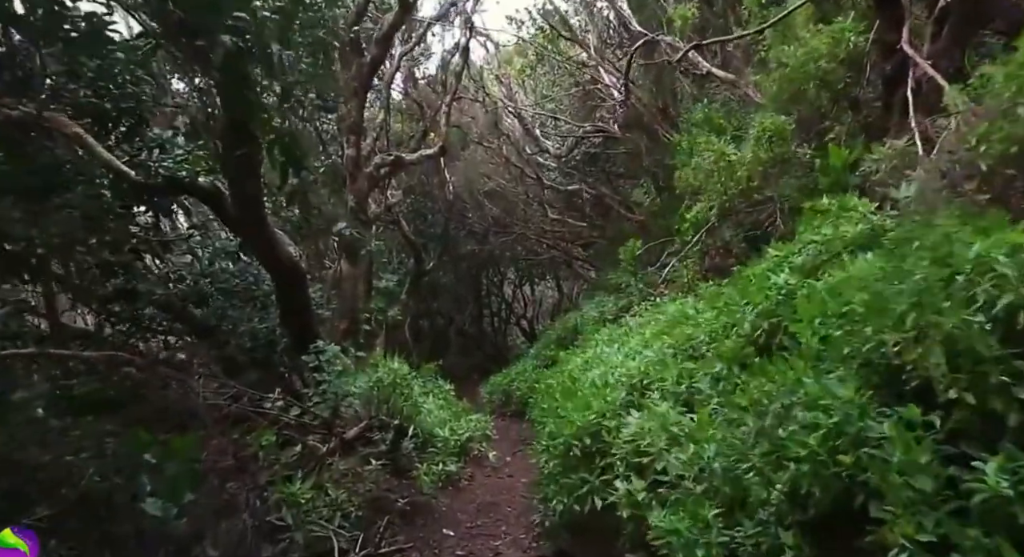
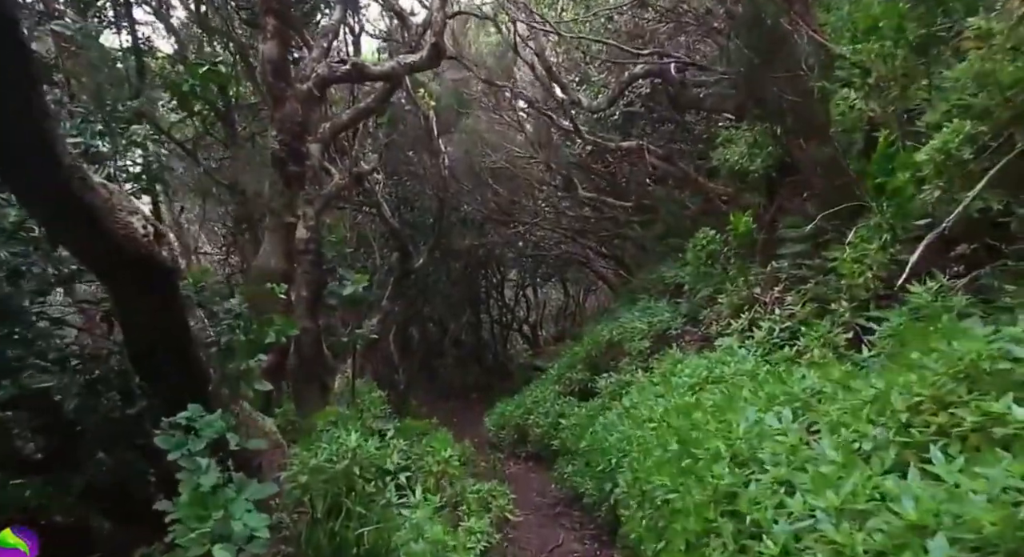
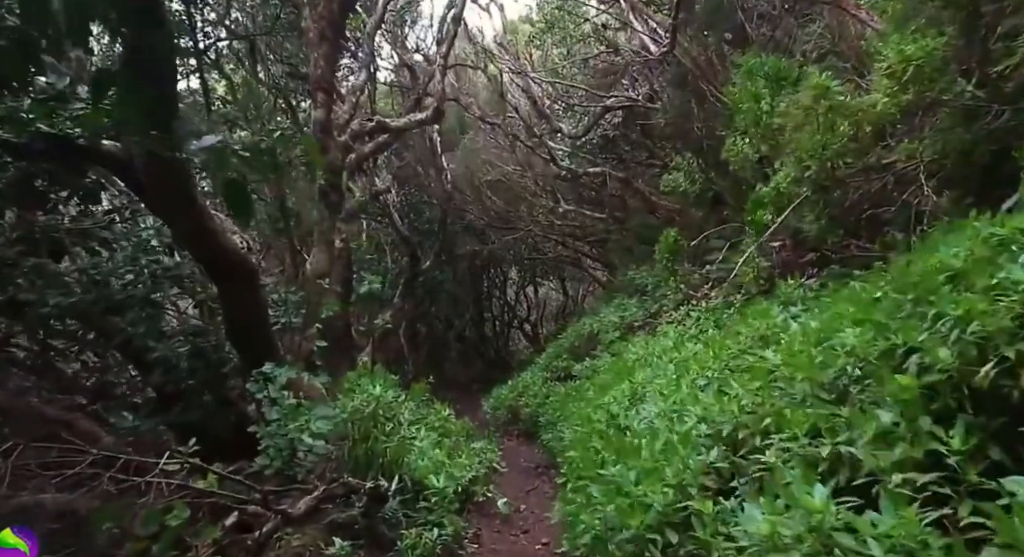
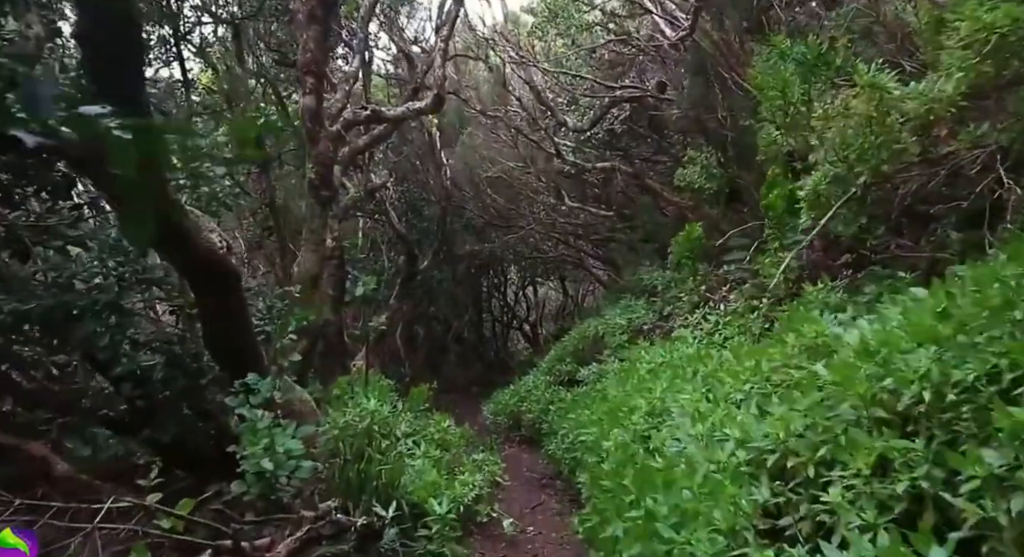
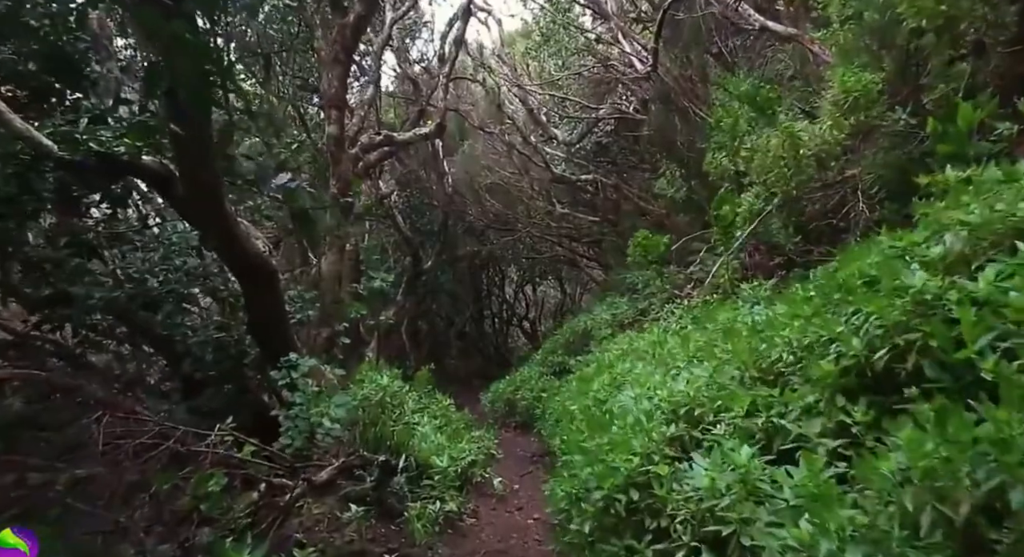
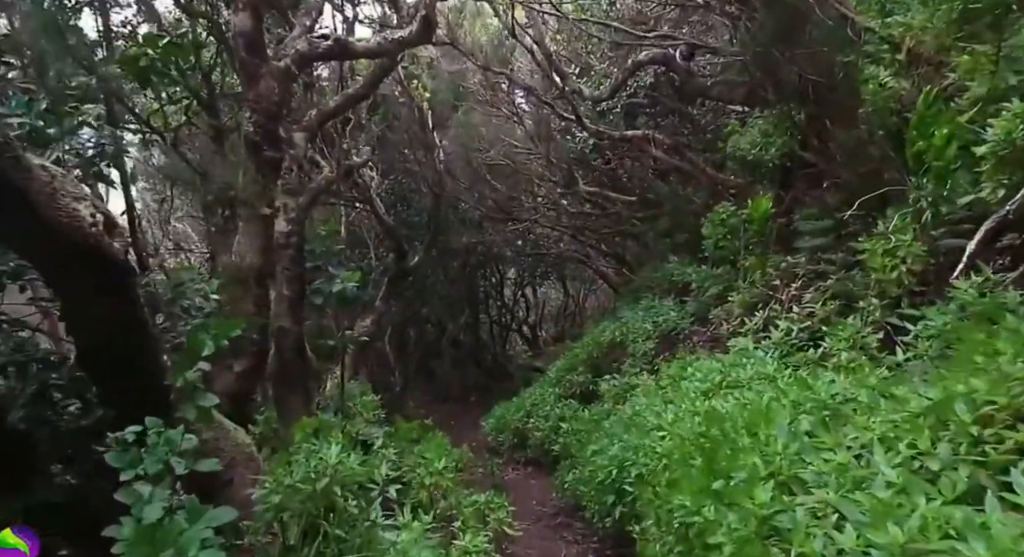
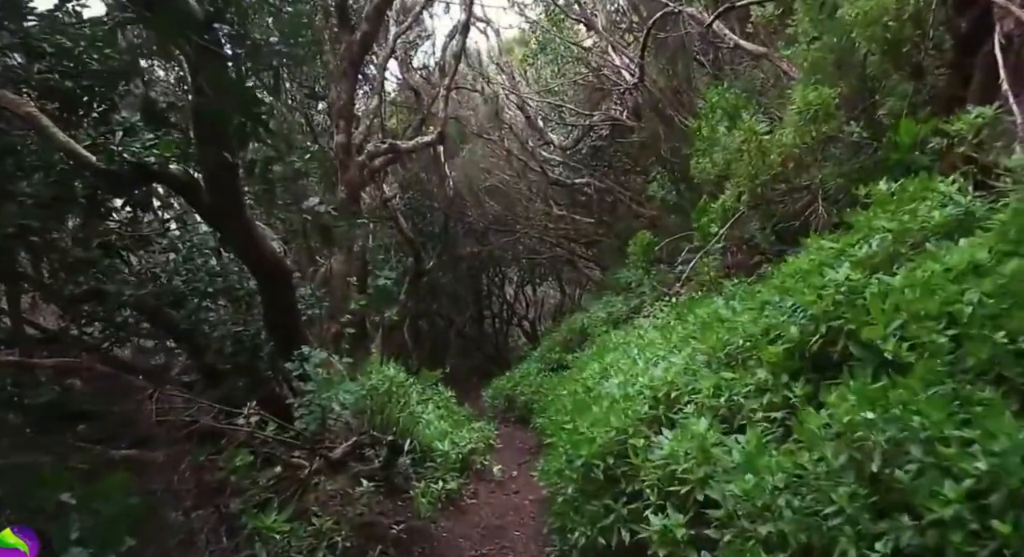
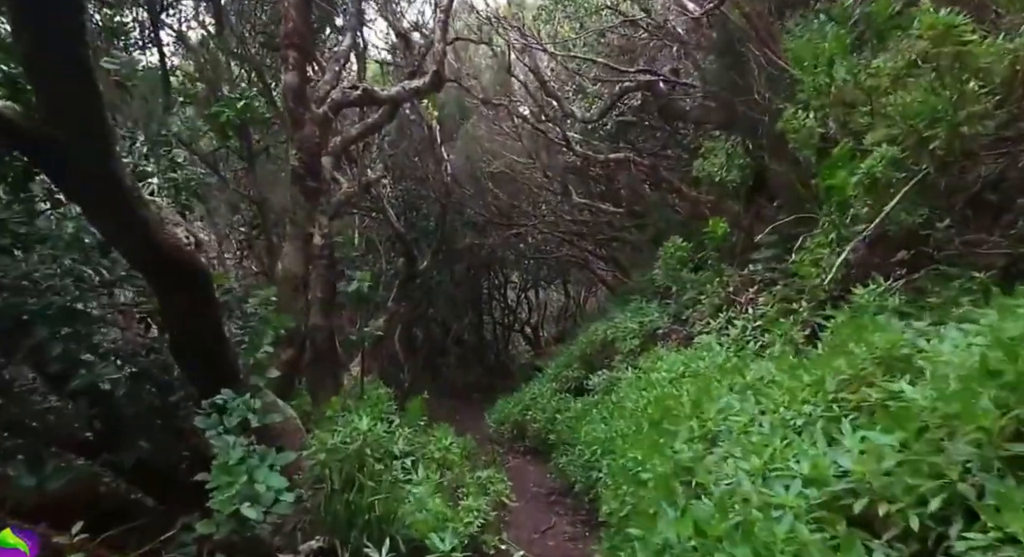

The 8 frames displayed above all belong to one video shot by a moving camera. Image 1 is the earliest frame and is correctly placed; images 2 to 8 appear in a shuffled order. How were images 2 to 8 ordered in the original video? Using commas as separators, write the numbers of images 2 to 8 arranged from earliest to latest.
7, 5, 3, 4, 8, 2, 6
